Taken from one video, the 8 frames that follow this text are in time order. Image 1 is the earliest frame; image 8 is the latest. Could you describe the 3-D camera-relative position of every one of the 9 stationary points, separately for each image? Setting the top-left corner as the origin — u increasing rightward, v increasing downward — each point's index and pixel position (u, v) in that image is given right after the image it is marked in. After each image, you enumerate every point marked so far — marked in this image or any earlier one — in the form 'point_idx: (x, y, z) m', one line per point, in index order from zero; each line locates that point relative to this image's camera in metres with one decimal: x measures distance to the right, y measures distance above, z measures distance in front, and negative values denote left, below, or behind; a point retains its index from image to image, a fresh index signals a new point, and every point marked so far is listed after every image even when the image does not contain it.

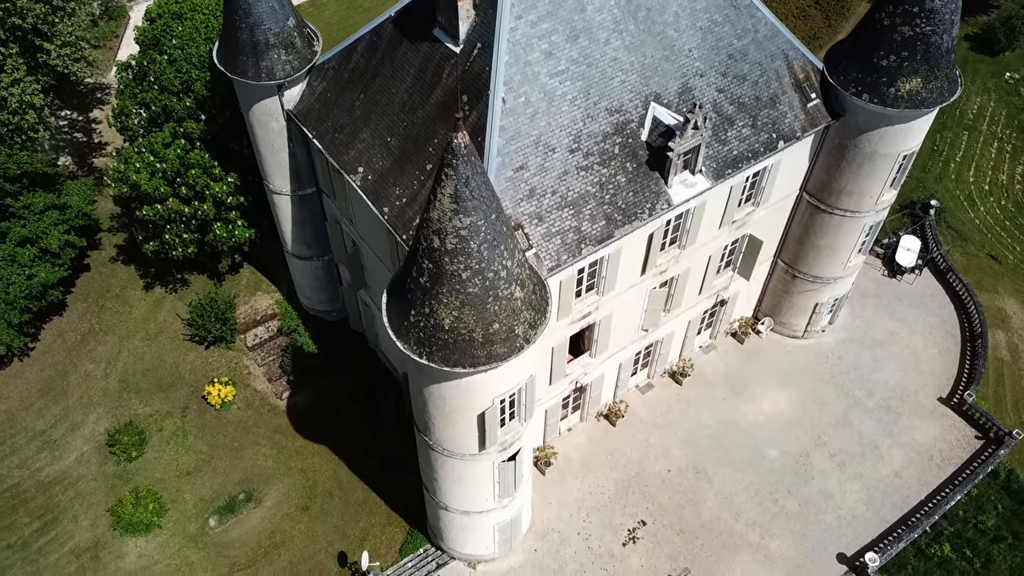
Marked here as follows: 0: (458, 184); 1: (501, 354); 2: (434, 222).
0: (-1.1, +2.2, +16.9) m
1: (-0.3, -1.6, +19.3) m
2: (-1.7, +1.4, +17.6) m
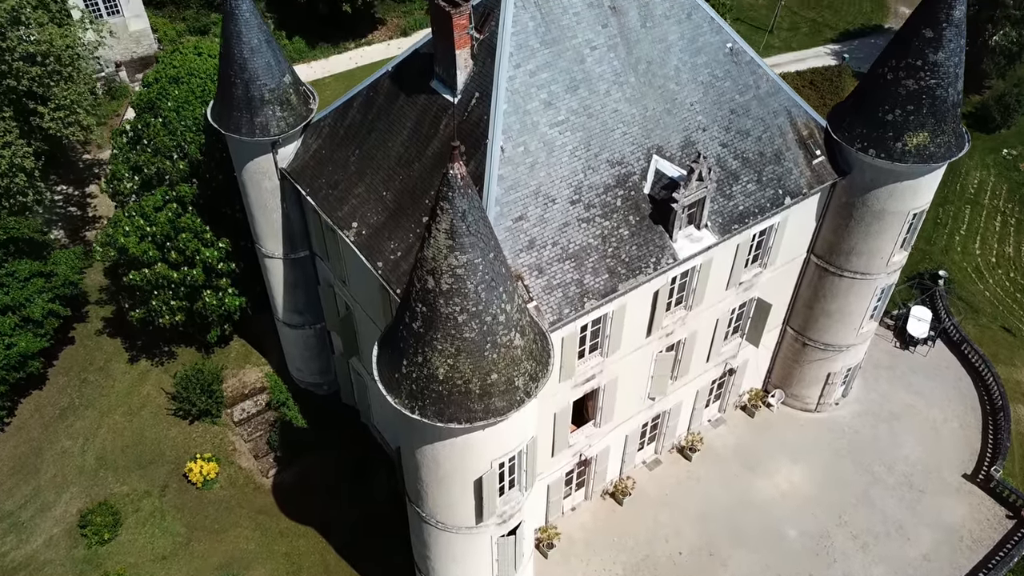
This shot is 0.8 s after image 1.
0: (-1.1, +1.4, +15.9) m
1: (-0.3, -2.7, +17.8) m
2: (-1.7, +0.6, +16.5) m
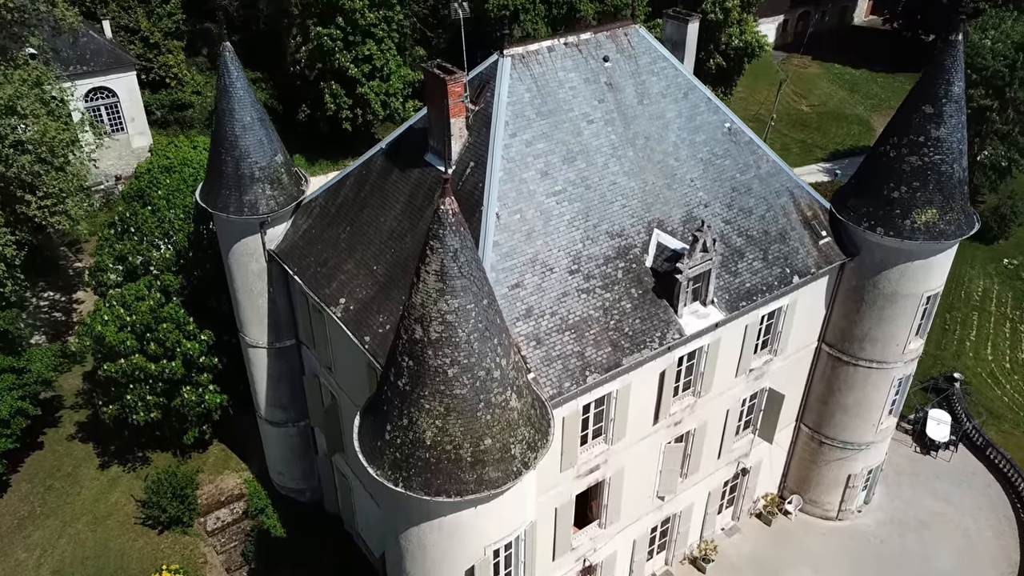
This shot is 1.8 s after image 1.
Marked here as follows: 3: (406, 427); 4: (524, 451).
0: (-1.2, +0.5, +14.7) m
1: (-0.4, -3.8, +15.9) m
2: (-1.8, -0.4, +15.2) m
3: (-2.1, -2.7, +15.8) m
4: (+0.2, -3.3, +16.4) m
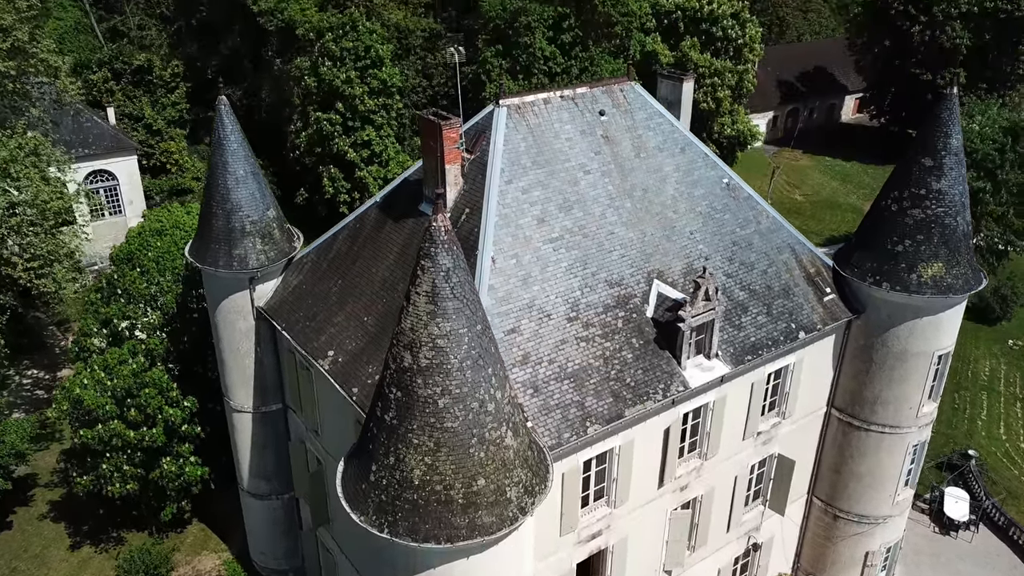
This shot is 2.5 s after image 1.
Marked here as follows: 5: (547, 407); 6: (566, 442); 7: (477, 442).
0: (-1.3, +0.2, +14.0) m
1: (-0.4, -4.3, +14.6) m
2: (-1.9, -0.8, +14.3) m
3: (-2.2, -3.2, +14.6) m
4: (+0.2, -3.8, +15.1) m
5: (+0.8, -2.8, +19.2) m
6: (+1.3, -3.6, +18.9) m
7: (-0.6, -2.7, +14.5) m
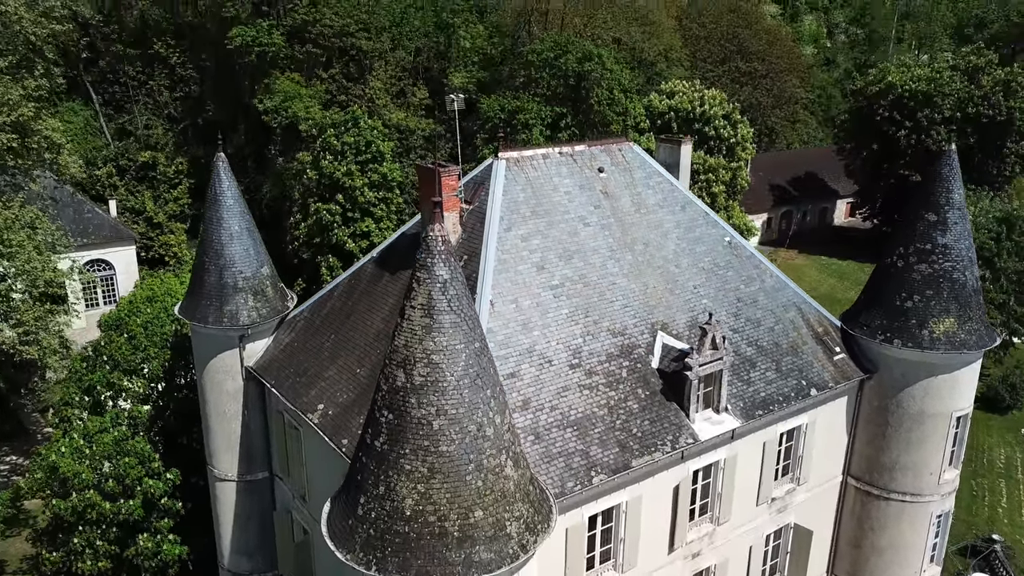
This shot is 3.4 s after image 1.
0: (-1.3, 0.0, +13.3) m
1: (-0.4, -4.5, +13.3) m
2: (-1.9, -1.0, +13.5) m
3: (-2.1, -3.4, +13.5) m
4: (+0.2, -4.1, +13.9) m
5: (+0.8, -3.7, +18.1) m
6: (+1.3, -4.4, +17.6) m
7: (-0.6, -3.0, +13.5) m
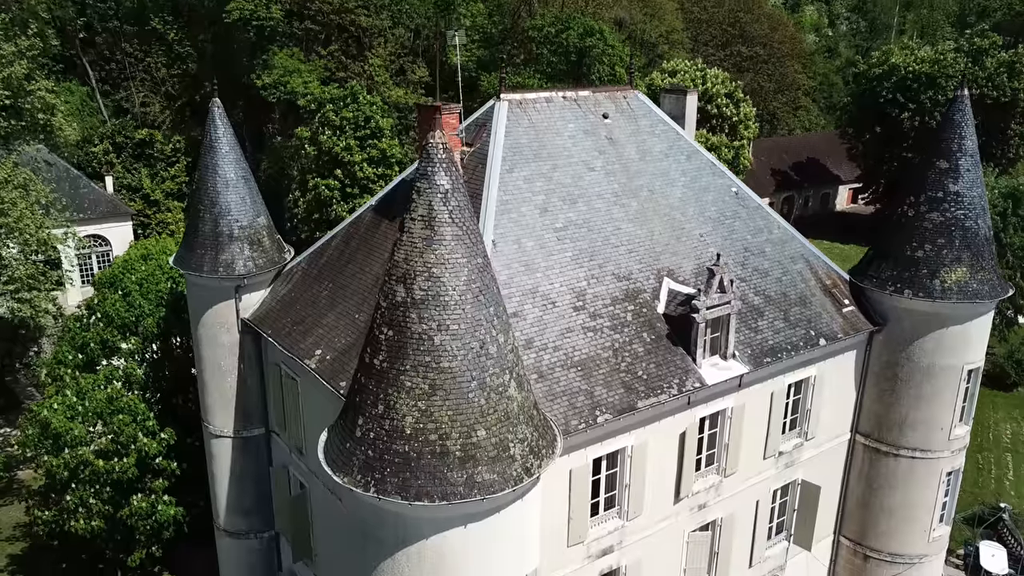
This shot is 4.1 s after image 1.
0: (-1.2, +1.4, +12.8) m
1: (-0.4, -3.1, +12.8) m
2: (-1.8, +0.4, +13.0) m
3: (-2.1, -2.0, +12.9) m
4: (+0.2, -2.7, +13.4) m
5: (+0.9, -2.3, +17.6) m
6: (+1.3, -3.0, +17.1) m
7: (-0.6, -1.6, +13.0) m
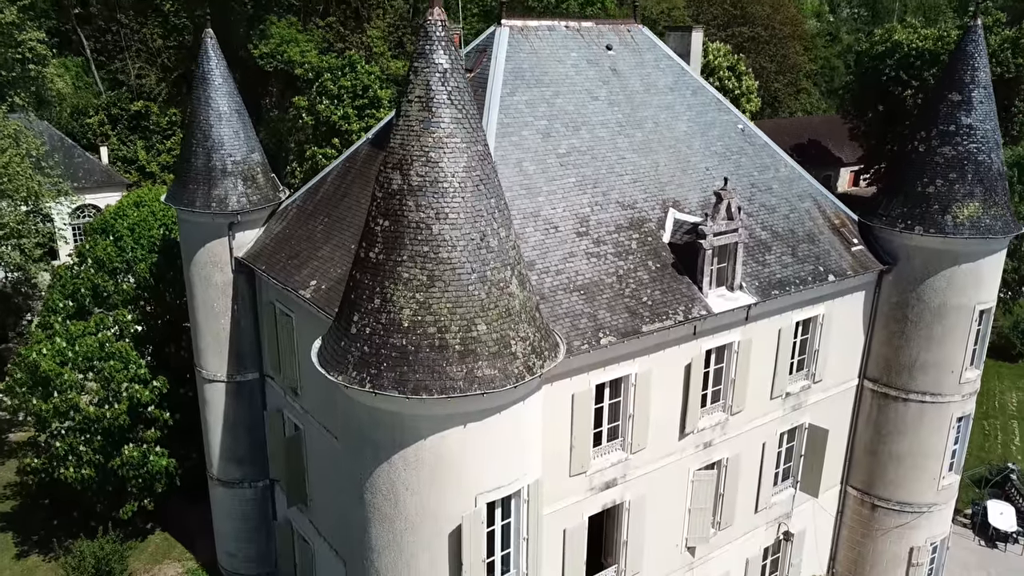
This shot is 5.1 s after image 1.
0: (-1.2, +3.1, +12.2) m
1: (-0.3, -1.4, +12.2) m
2: (-1.8, +2.1, +12.4) m
3: (-2.1, -0.3, +12.4) m
4: (+0.2, -1.0, +12.8) m
5: (+0.9, -0.6, +17.0) m
6: (+1.3, -1.3, +16.5) m
7: (-0.5, +0.1, +12.4) m
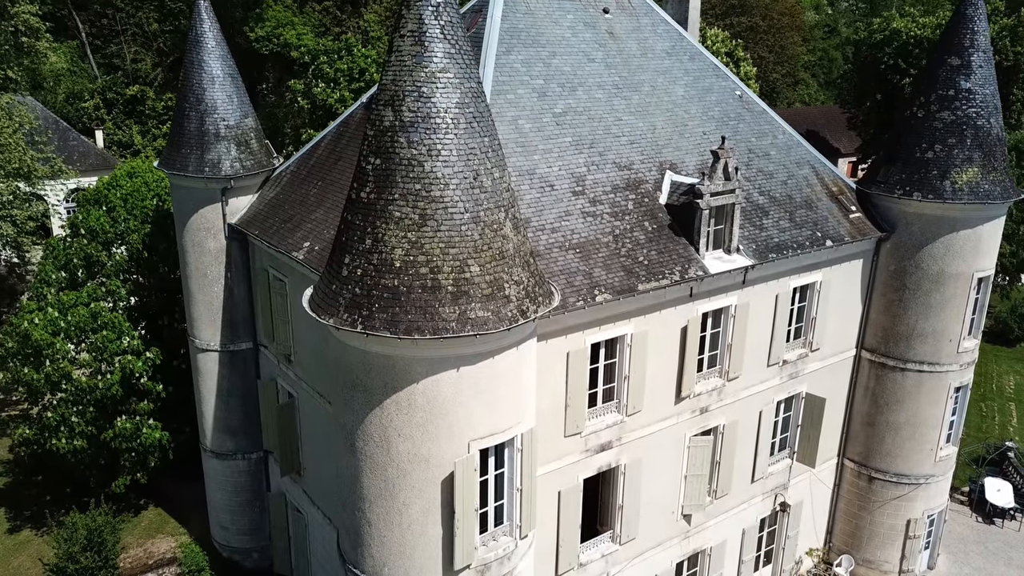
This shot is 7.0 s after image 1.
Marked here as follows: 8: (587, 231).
0: (-1.3, +4.0, +12.0) m
1: (-0.4, -0.5, +12.0) m
2: (-1.9, +3.0, +12.2) m
3: (-2.2, +0.6, +12.2) m
4: (+0.1, -0.1, +12.6) m
5: (+0.8, +0.3, +16.8) m
6: (+1.2, -0.4, +16.4) m
7: (-0.6, +1.0, +12.2) m
8: (+1.7, +1.3, +18.0) m
